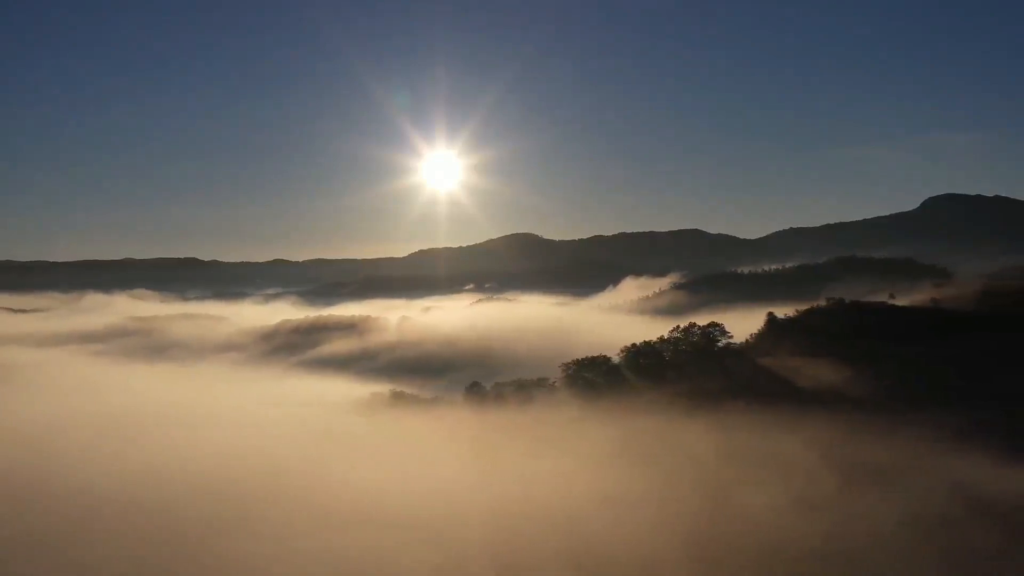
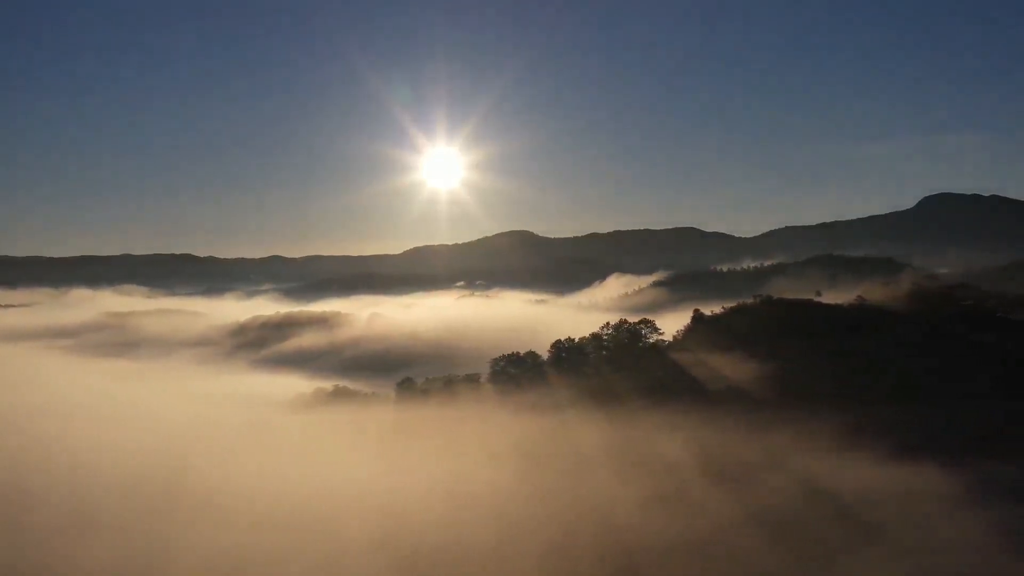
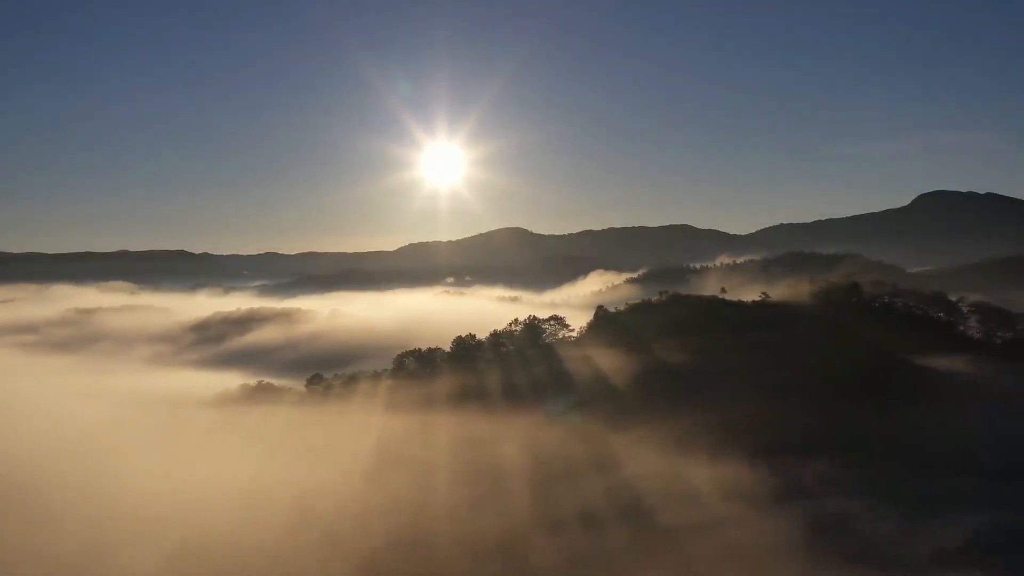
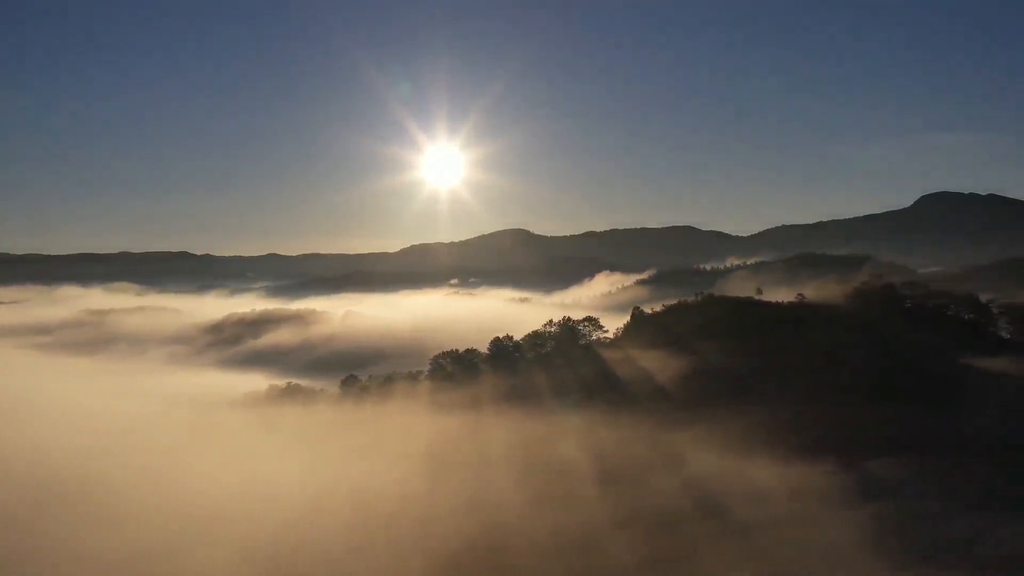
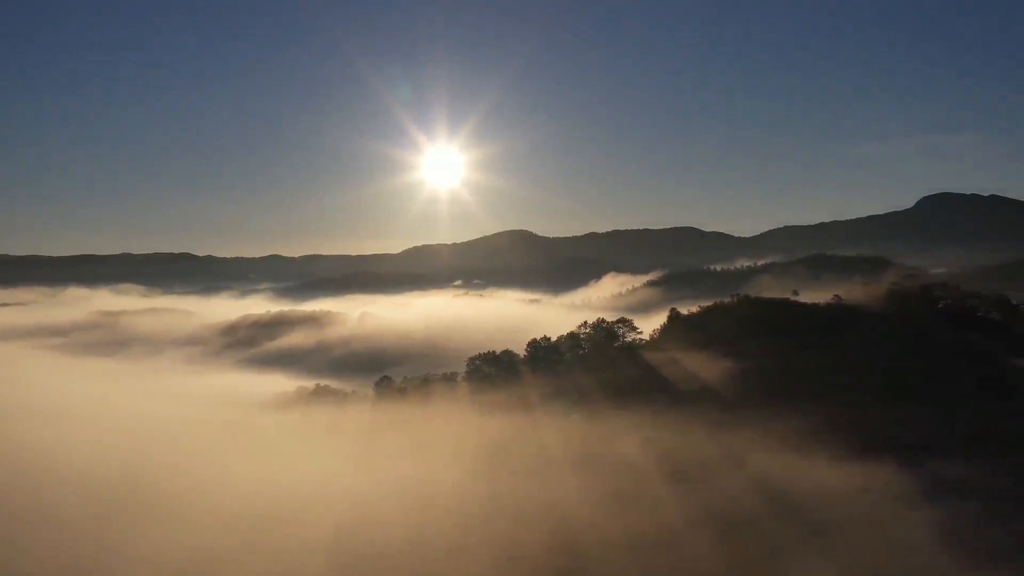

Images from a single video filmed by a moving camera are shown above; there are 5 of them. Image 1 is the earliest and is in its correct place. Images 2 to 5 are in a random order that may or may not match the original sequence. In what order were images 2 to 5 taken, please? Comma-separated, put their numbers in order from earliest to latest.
2, 5, 4, 3
